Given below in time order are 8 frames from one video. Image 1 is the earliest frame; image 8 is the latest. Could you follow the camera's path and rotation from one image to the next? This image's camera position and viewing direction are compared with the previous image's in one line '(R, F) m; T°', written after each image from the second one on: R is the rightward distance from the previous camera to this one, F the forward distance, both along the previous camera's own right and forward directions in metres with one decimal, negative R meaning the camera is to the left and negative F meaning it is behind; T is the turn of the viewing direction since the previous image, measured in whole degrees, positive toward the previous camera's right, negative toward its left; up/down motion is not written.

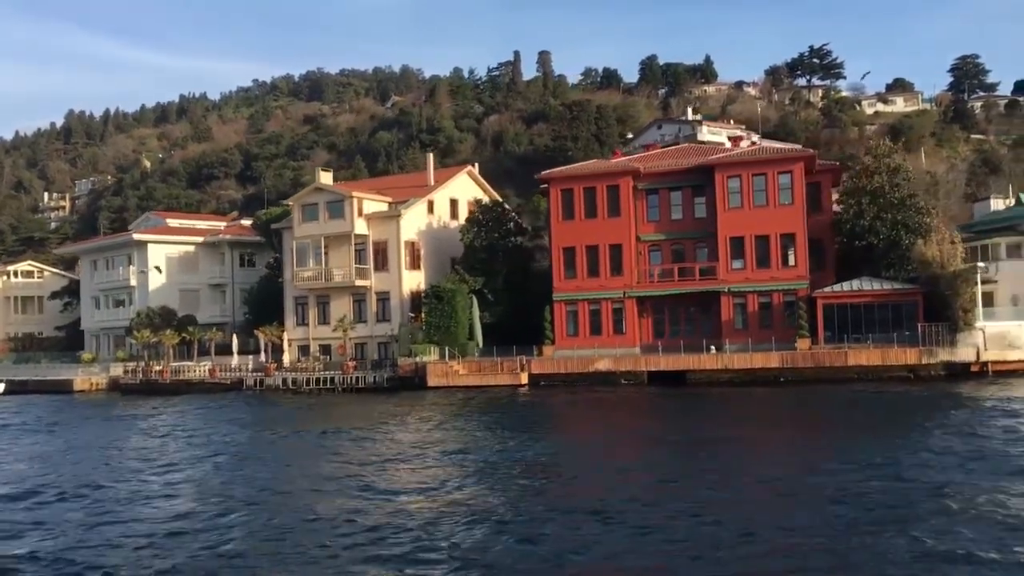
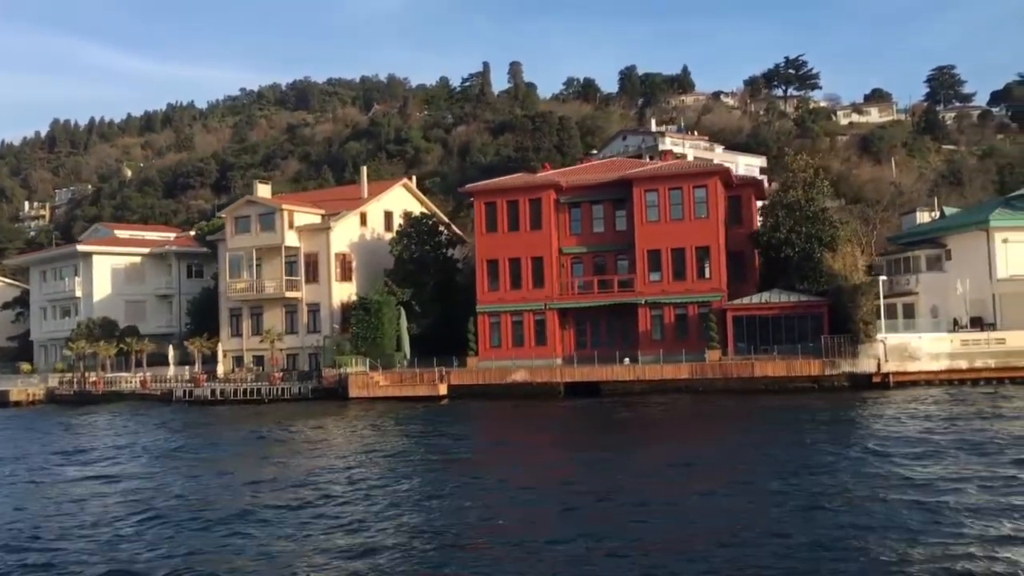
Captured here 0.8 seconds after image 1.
(+3.5, -0.7) m; 0°
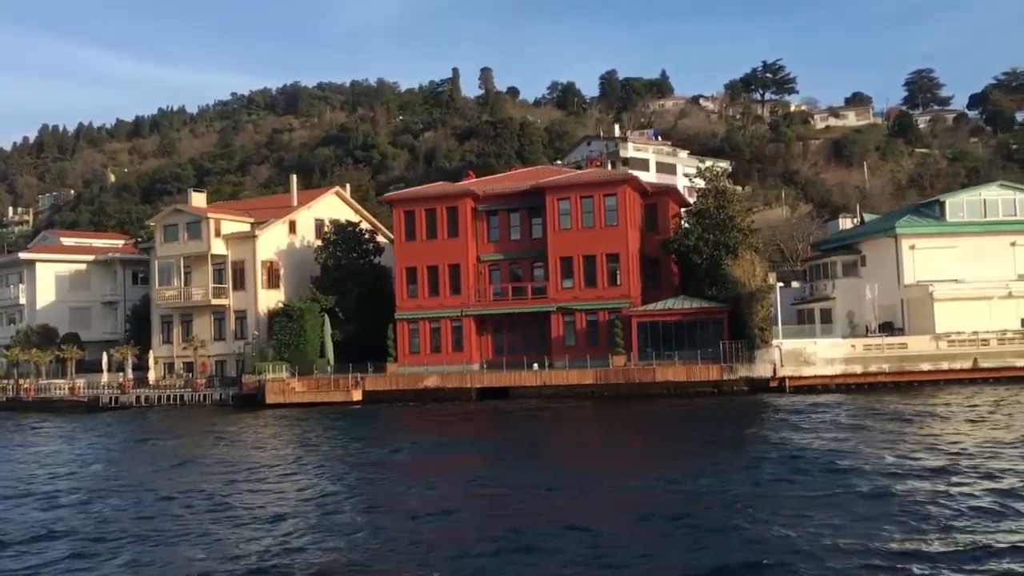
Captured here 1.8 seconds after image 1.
(+4.1, -0.8) m; 0°
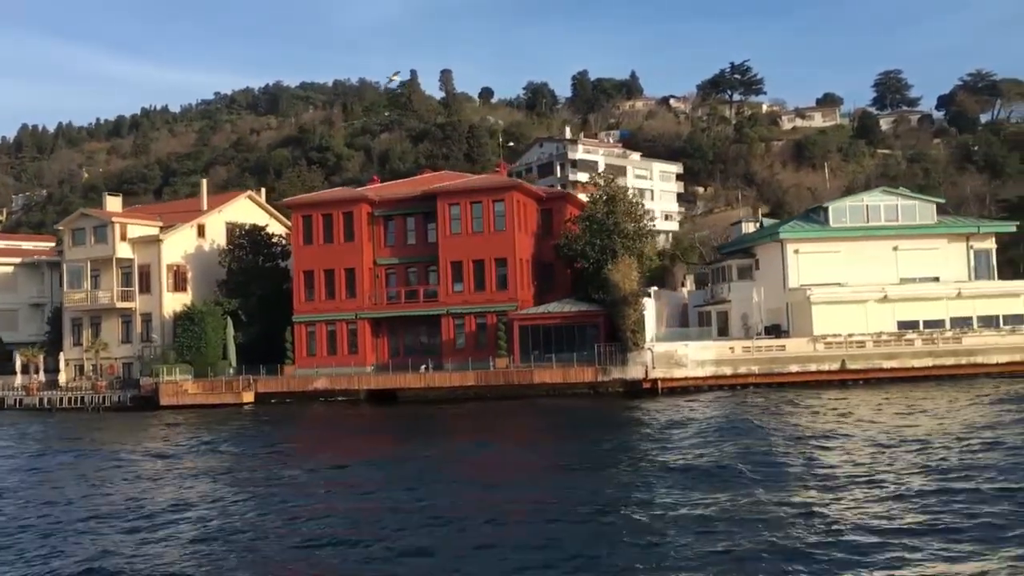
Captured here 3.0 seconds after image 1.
(+5.0, -0.9) m; +1°
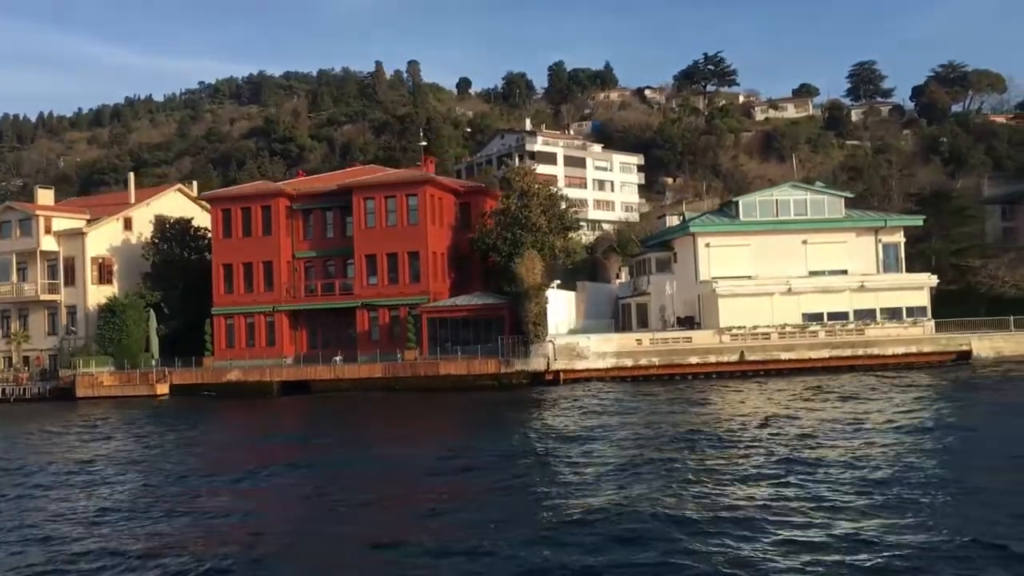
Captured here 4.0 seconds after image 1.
(+4.0, -0.7) m; +1°
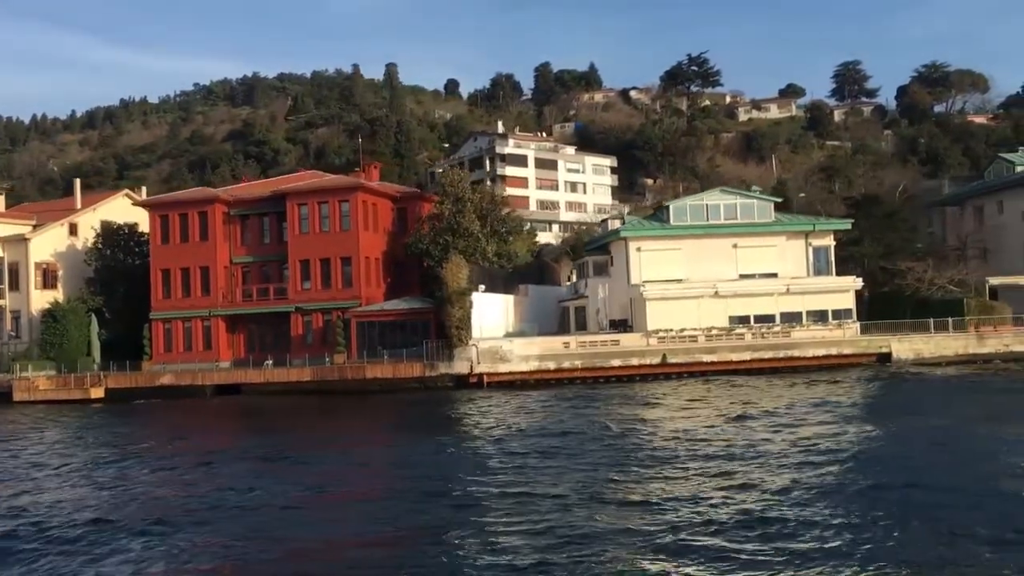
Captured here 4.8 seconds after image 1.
(+3.5, -0.6) m; 0°
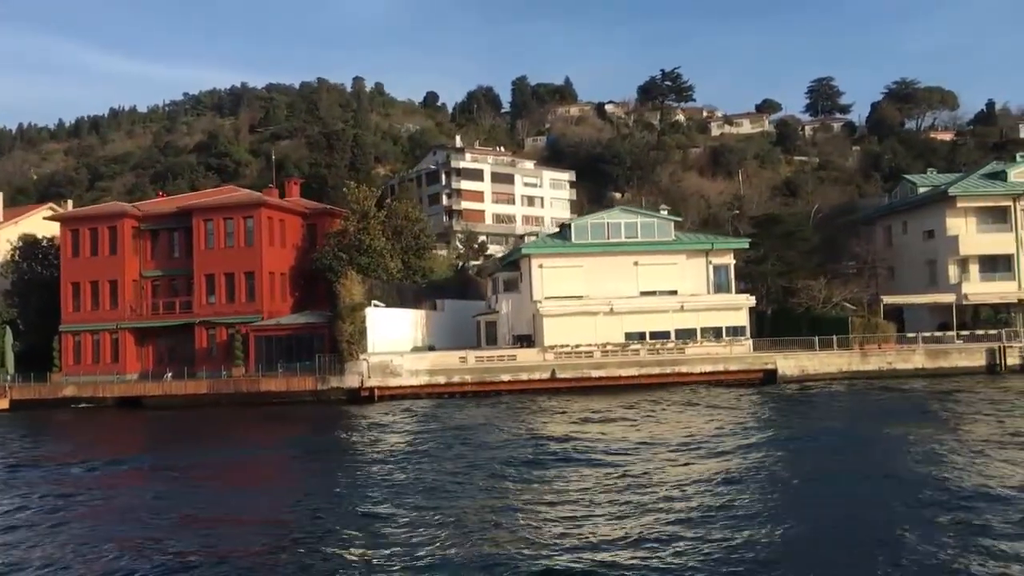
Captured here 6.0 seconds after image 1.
(+4.9, -1.0) m; 0°
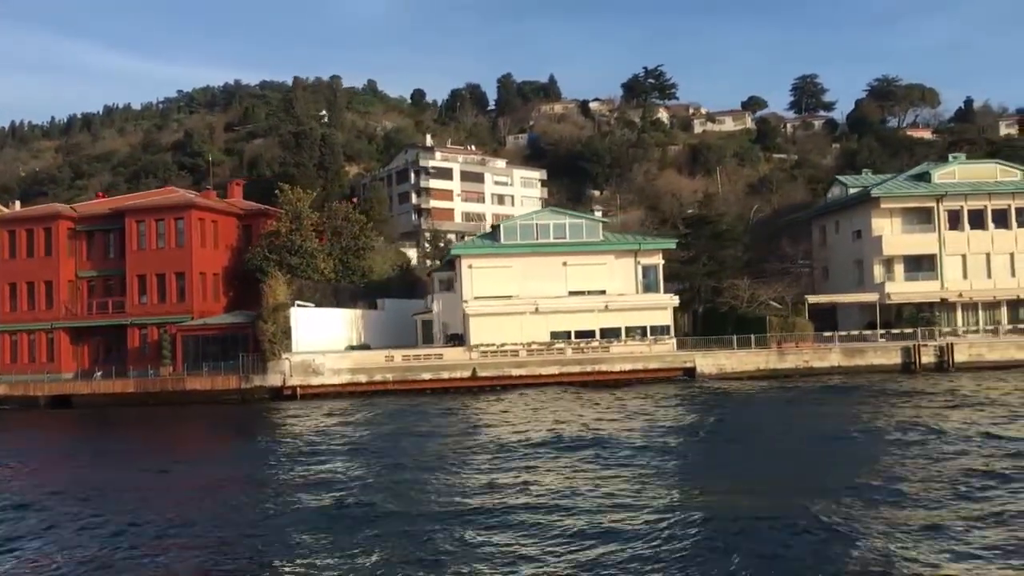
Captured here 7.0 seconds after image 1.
(+3.8, -0.8) m; 0°
